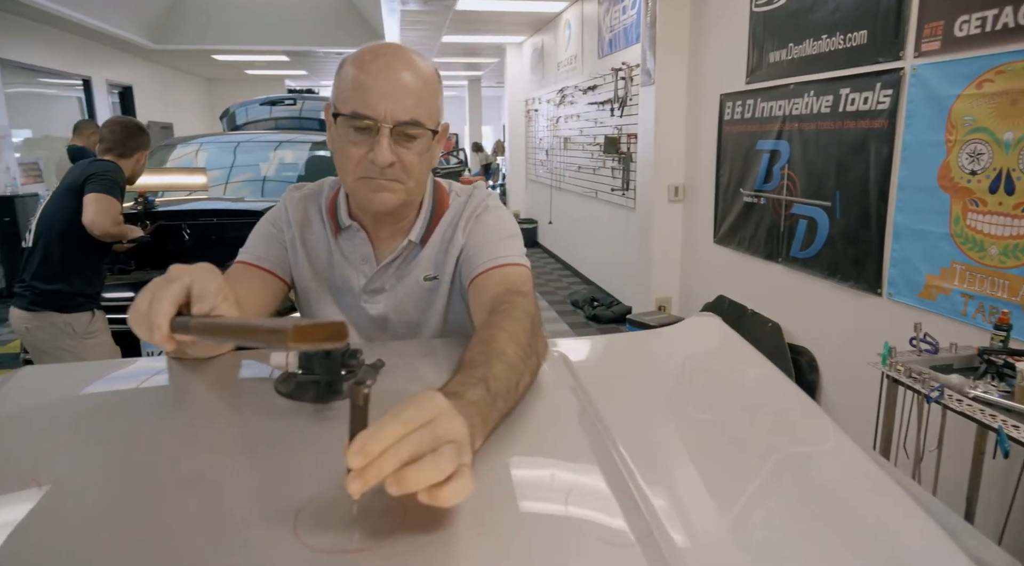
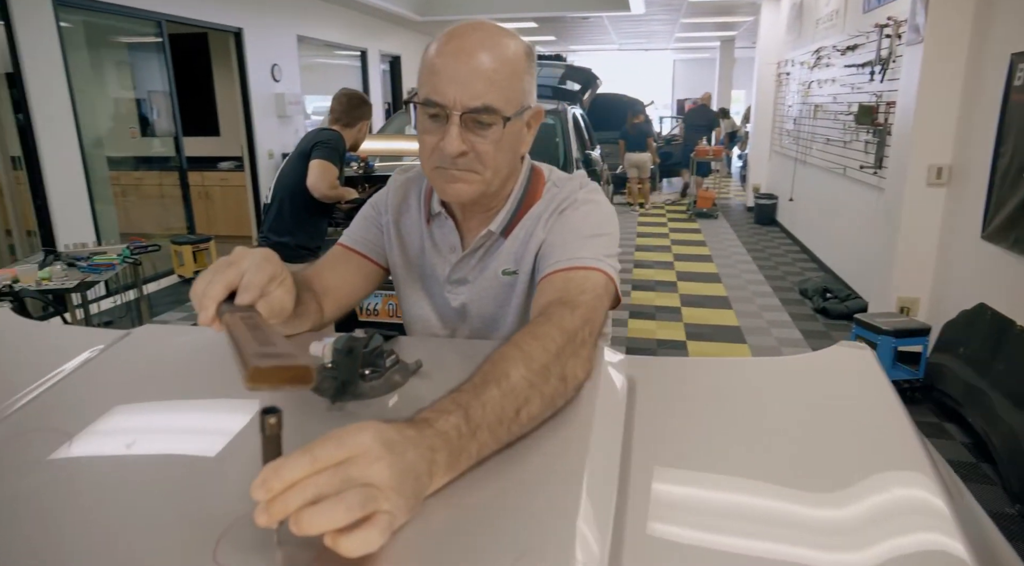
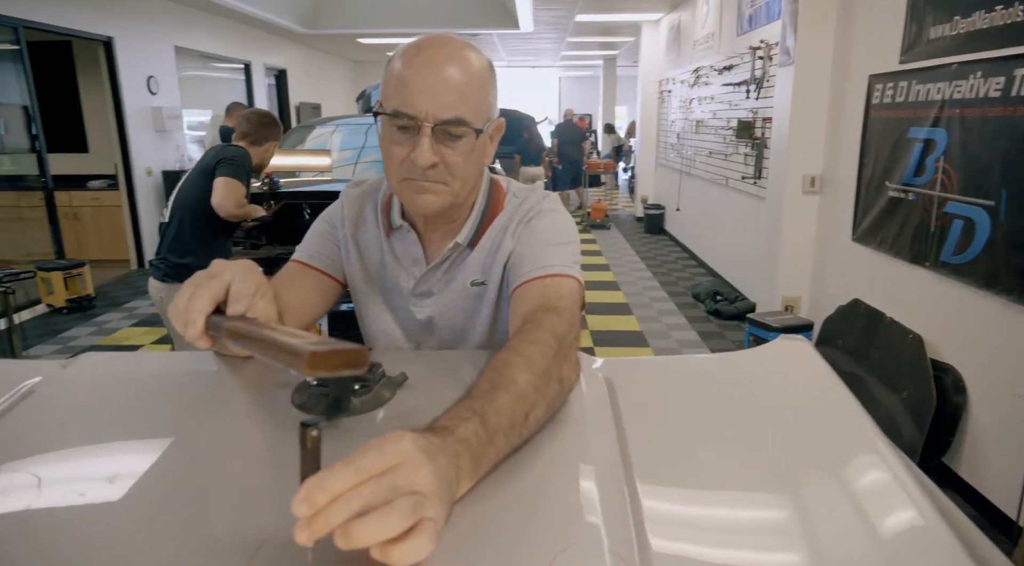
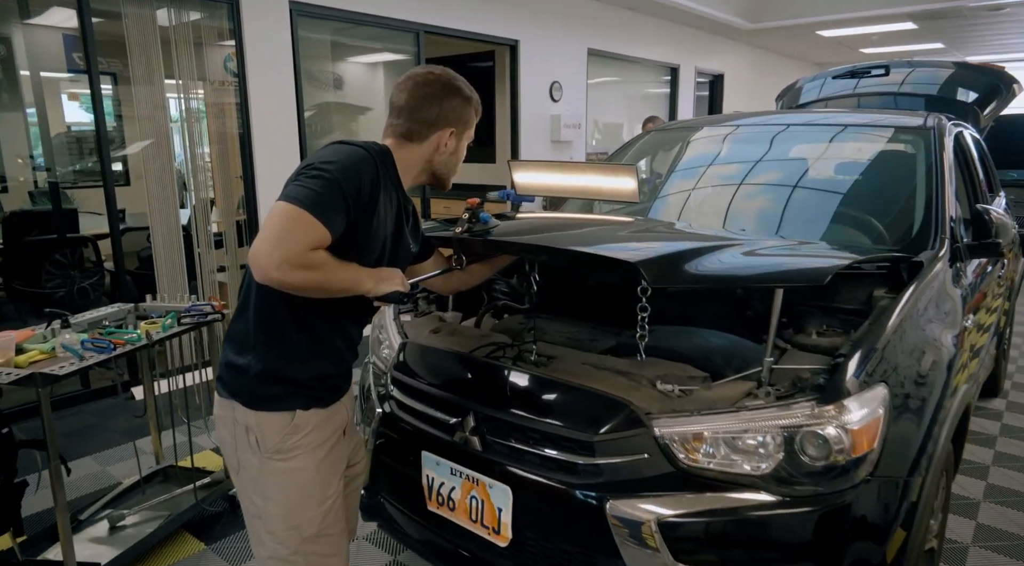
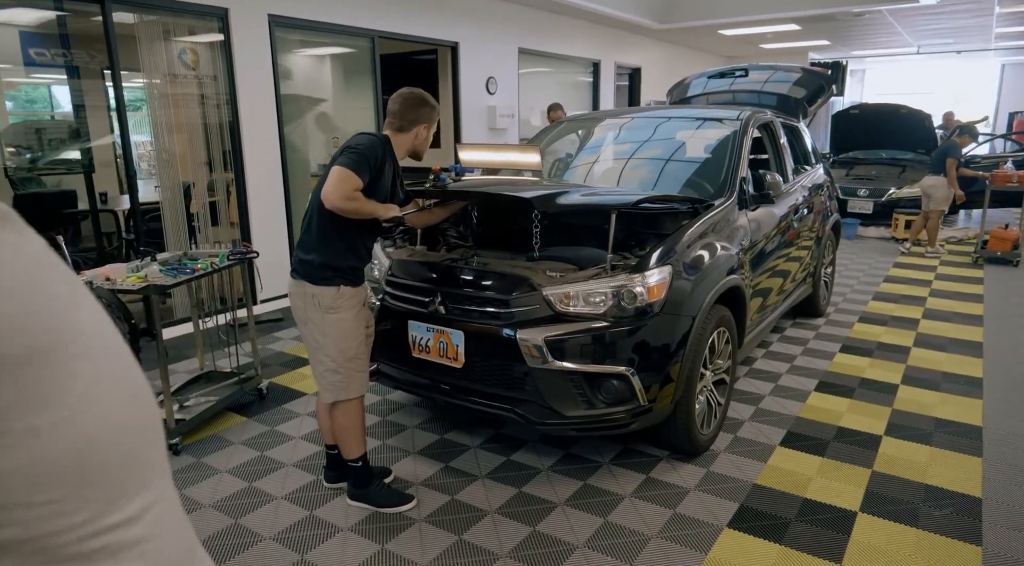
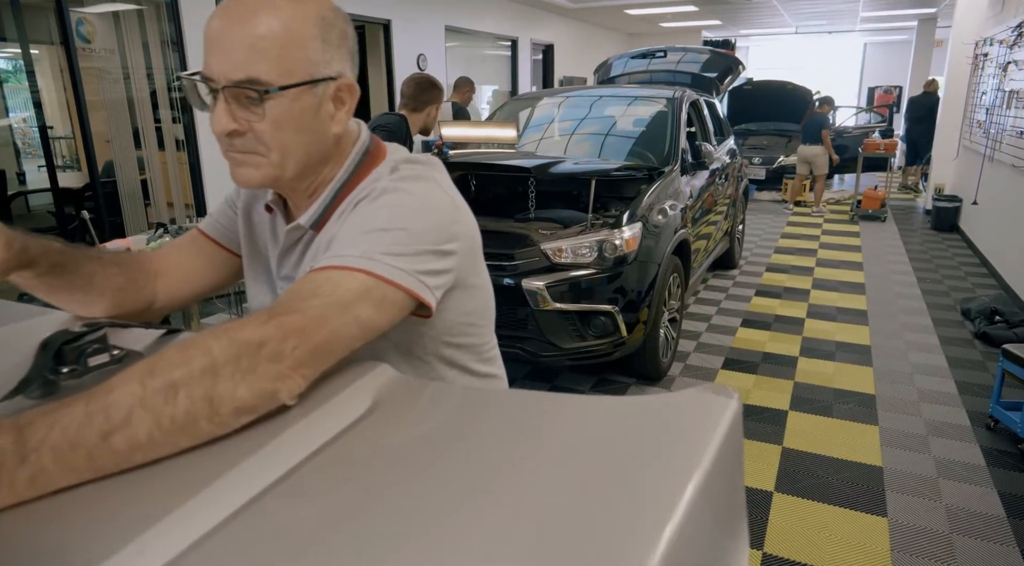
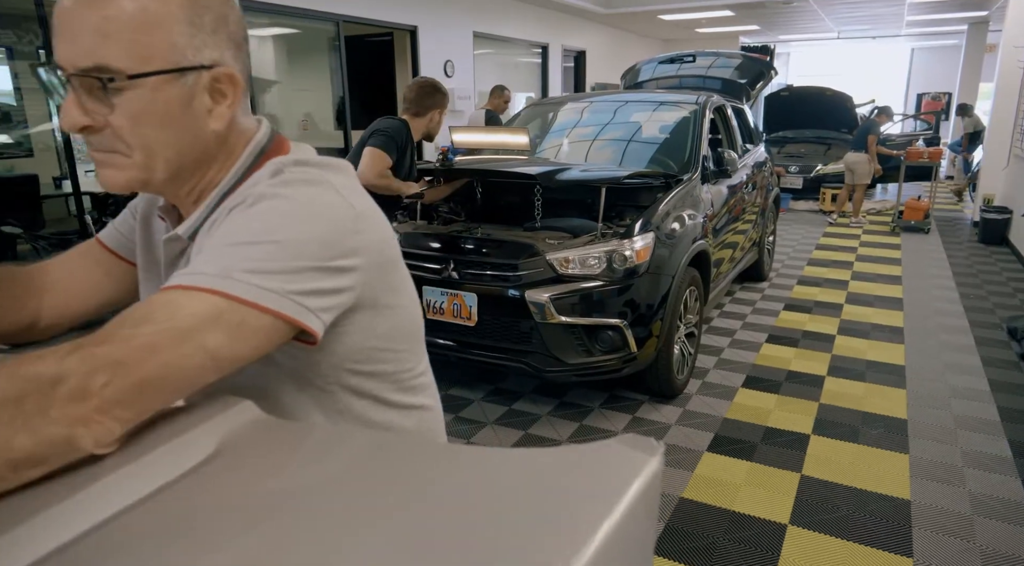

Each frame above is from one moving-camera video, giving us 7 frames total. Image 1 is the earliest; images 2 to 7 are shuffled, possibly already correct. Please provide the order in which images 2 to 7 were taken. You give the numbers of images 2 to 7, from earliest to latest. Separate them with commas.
3, 2, 6, 7, 5, 4
